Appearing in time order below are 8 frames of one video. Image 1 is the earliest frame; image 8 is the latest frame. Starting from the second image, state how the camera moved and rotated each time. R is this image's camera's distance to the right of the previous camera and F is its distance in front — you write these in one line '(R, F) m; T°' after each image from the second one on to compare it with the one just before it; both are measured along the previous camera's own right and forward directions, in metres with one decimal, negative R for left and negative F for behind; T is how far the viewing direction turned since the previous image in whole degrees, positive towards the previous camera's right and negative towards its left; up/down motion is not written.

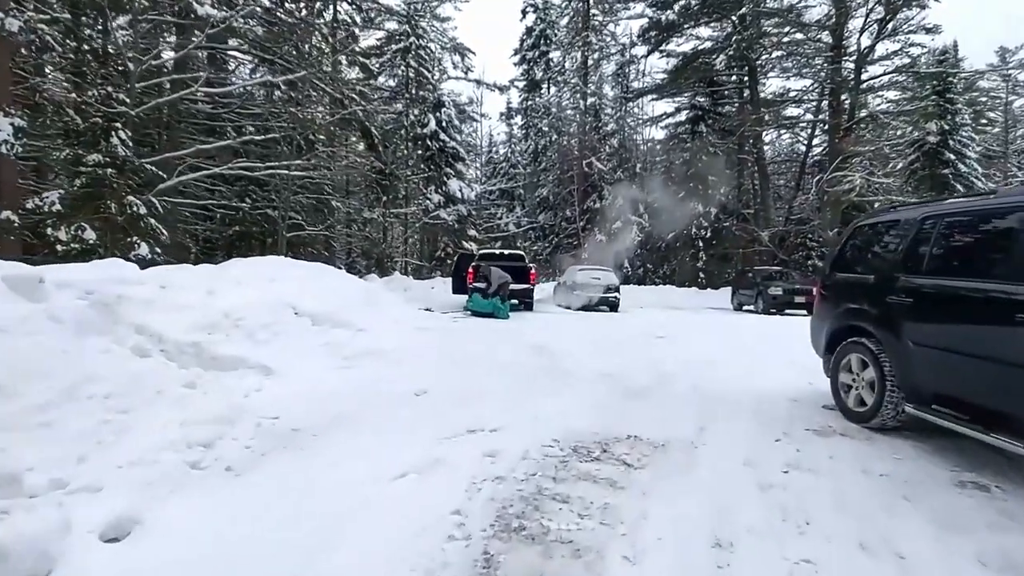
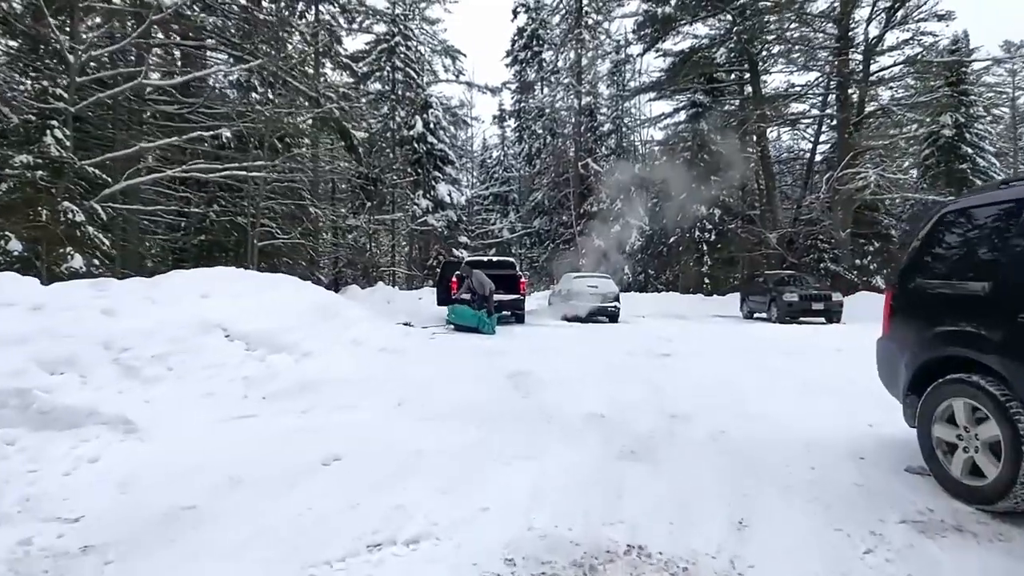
(+0.3, +1.4) m; 0°
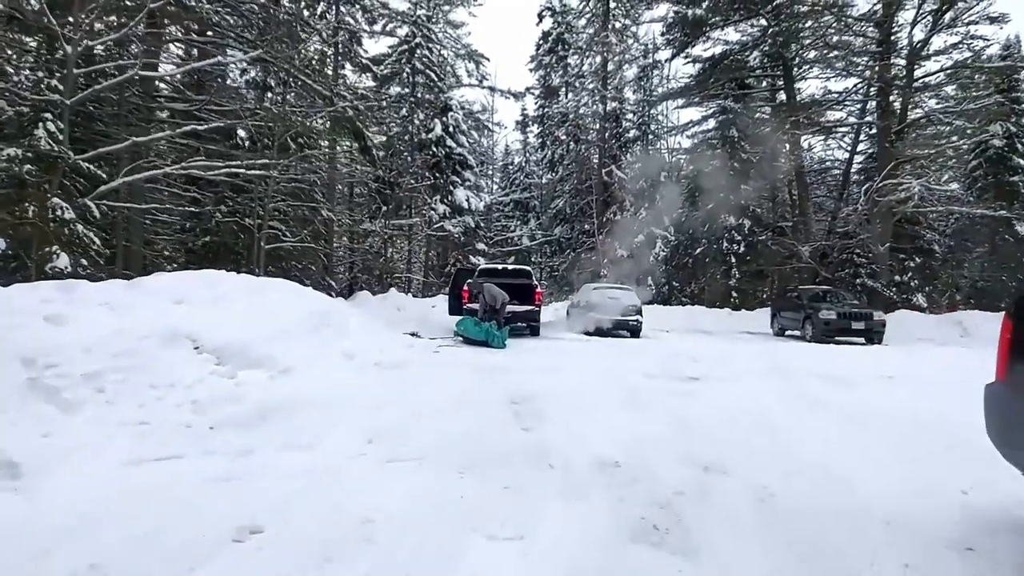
(+0.2, +0.8) m; -2°
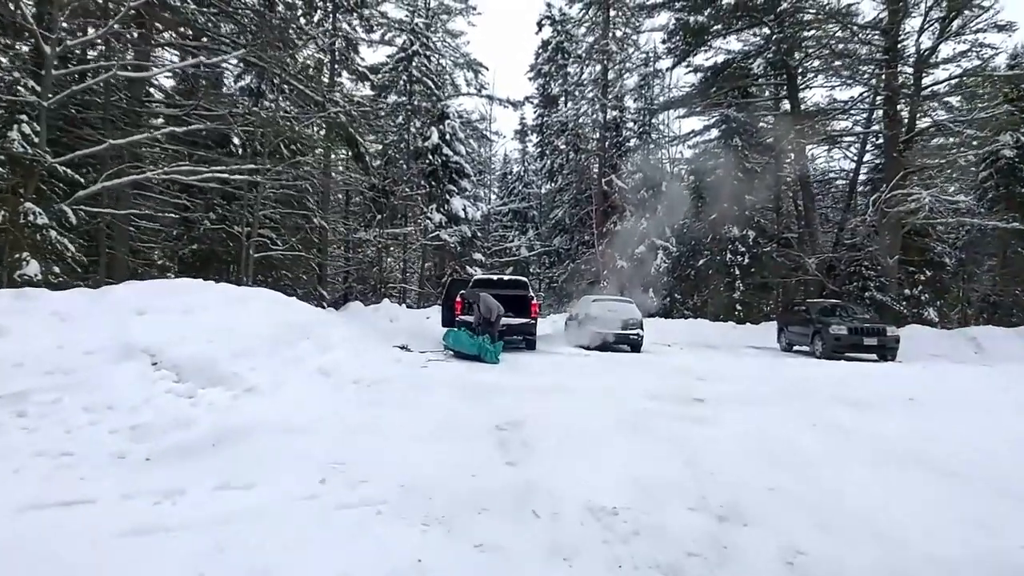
(+0.1, +0.5) m; 0°
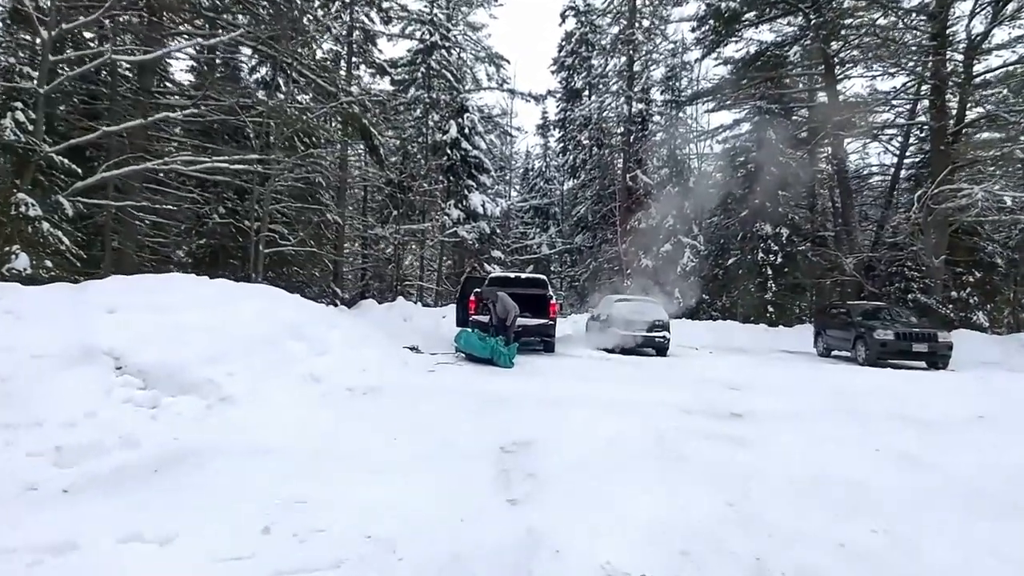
(+0.1, +0.7) m; -2°
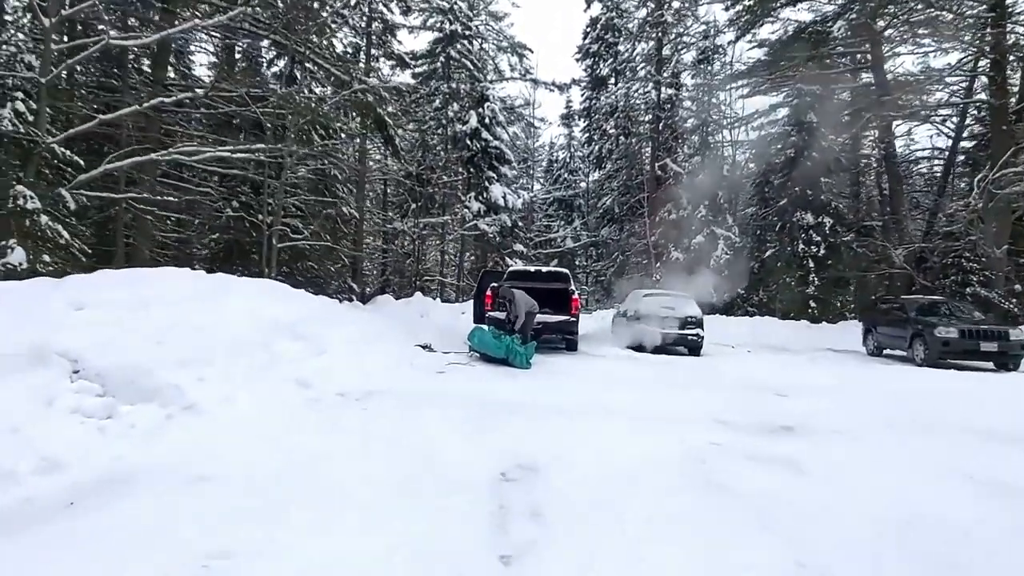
(+0.2, +0.8) m; -3°
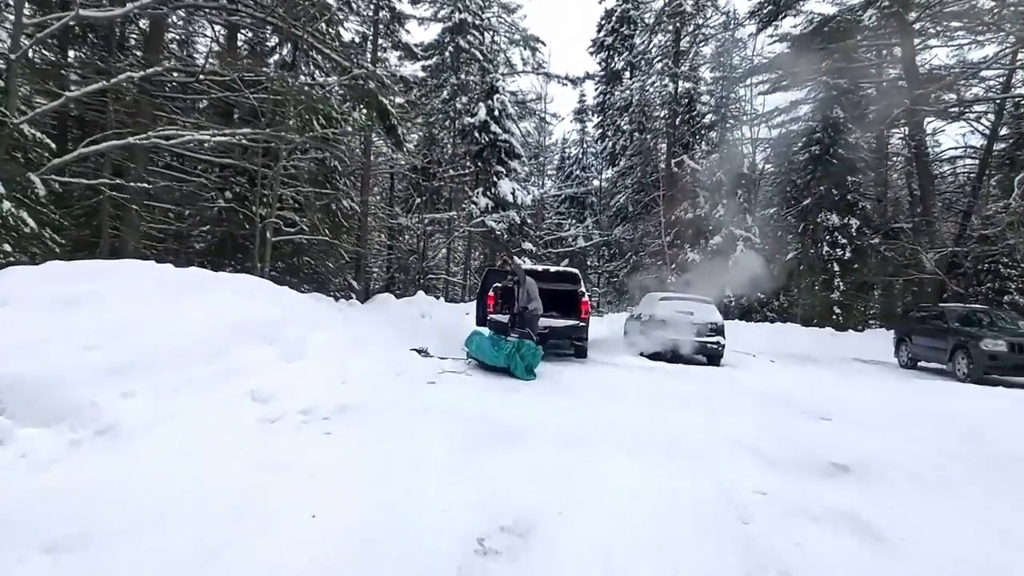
(+0.1, +0.8) m; -1°
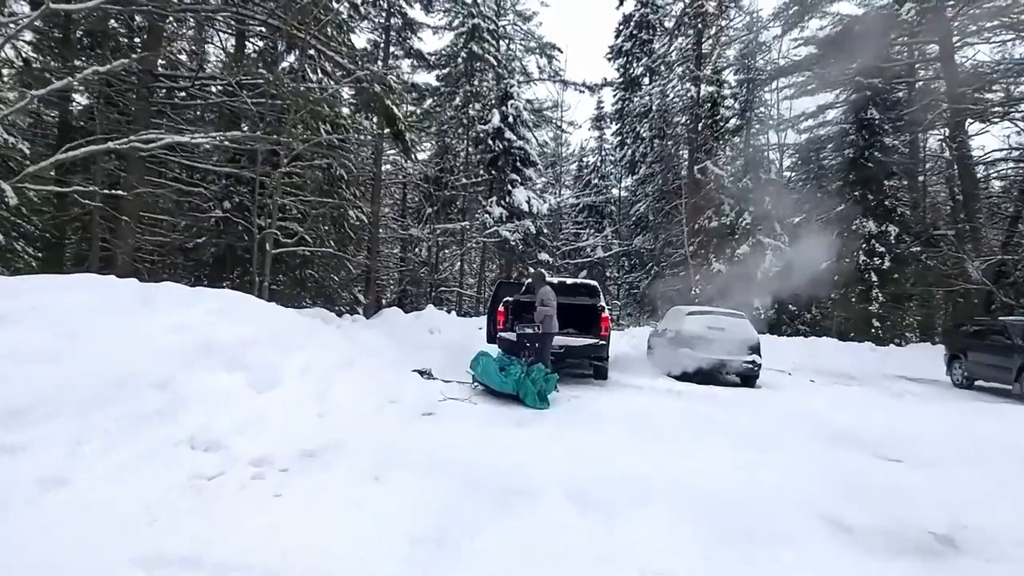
(+0.1, +0.8) m; -2°
